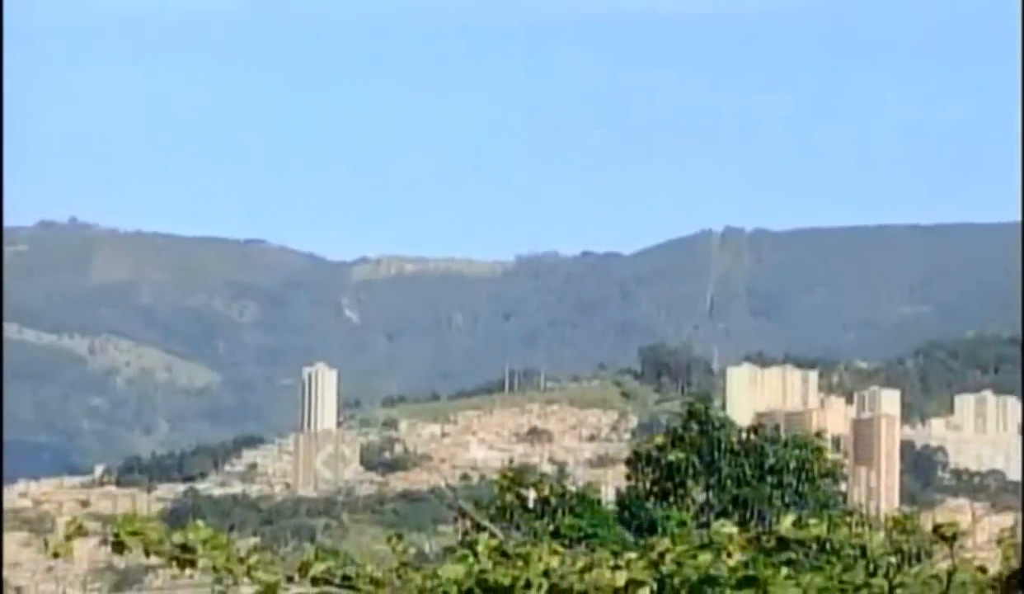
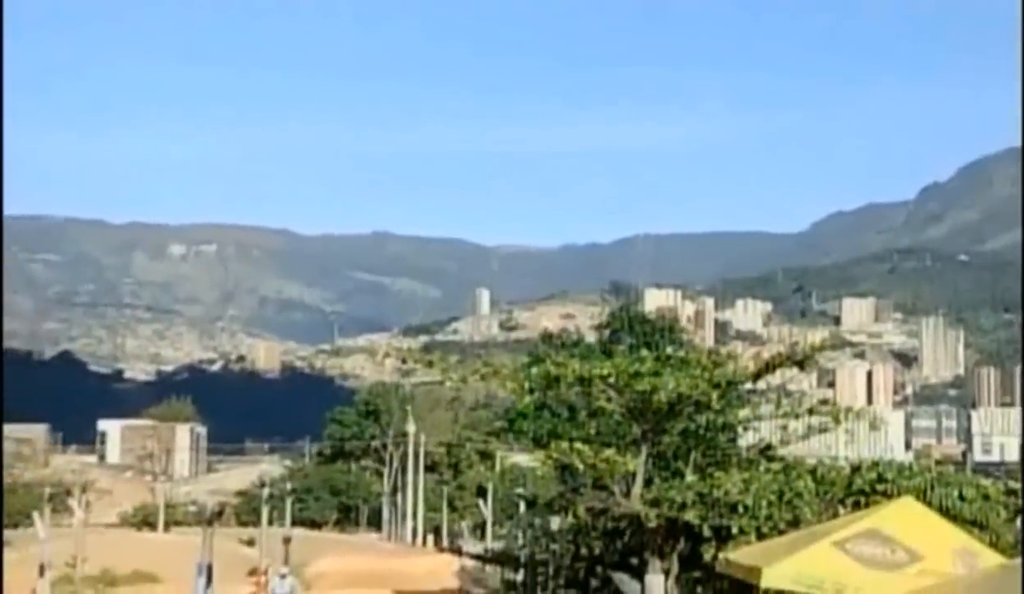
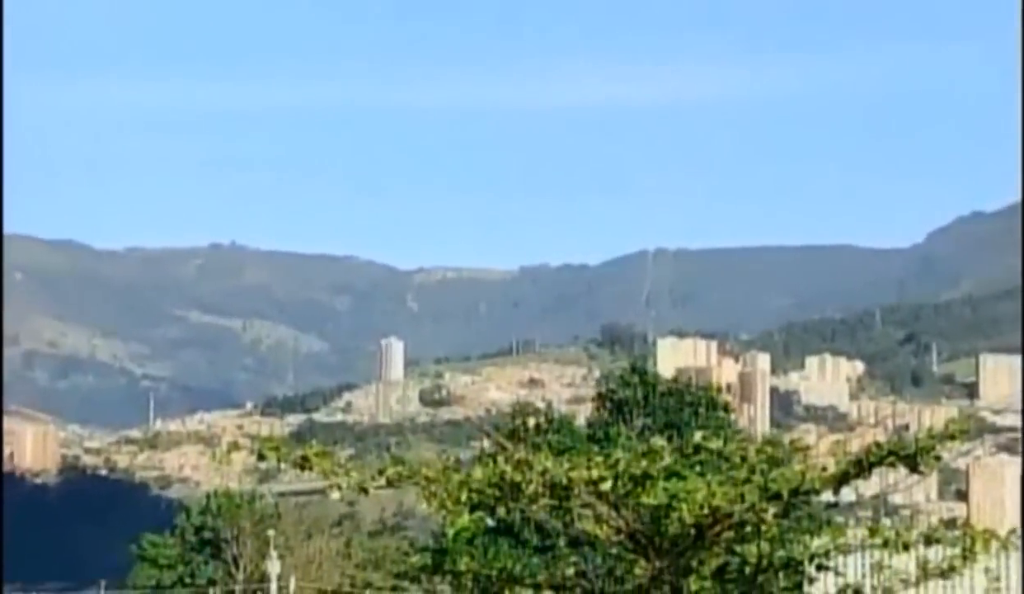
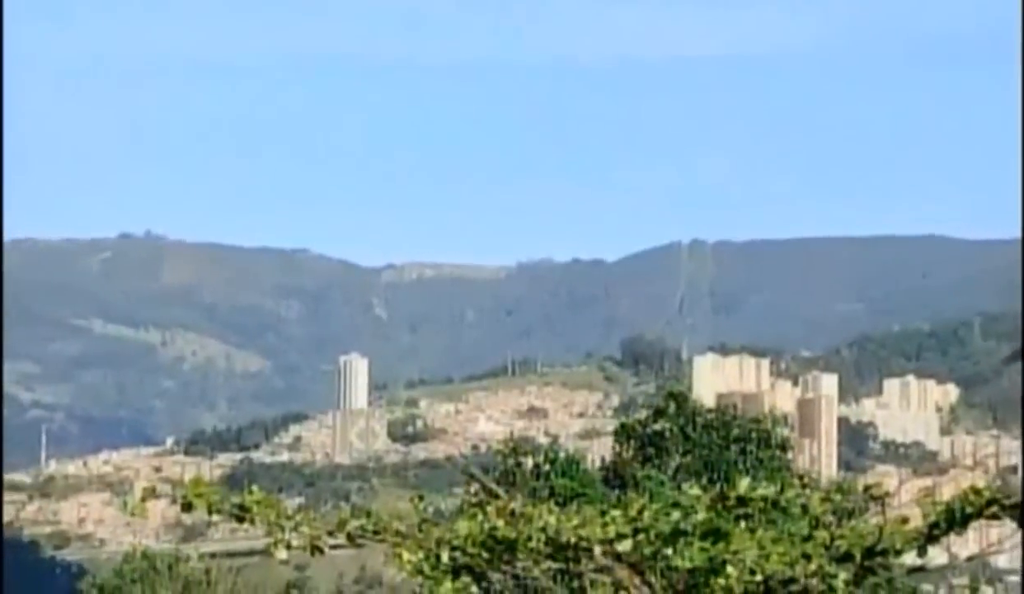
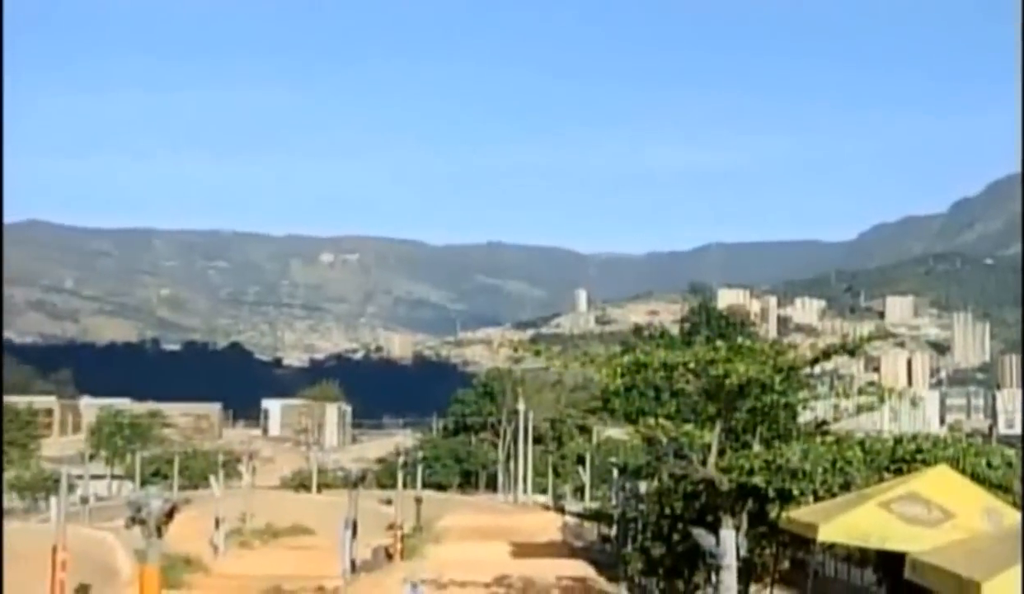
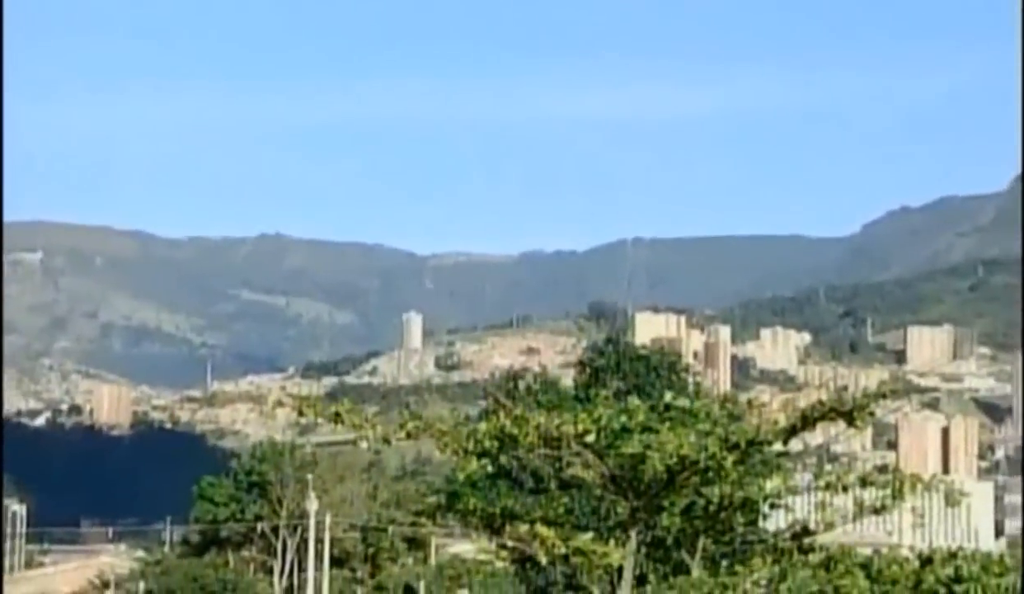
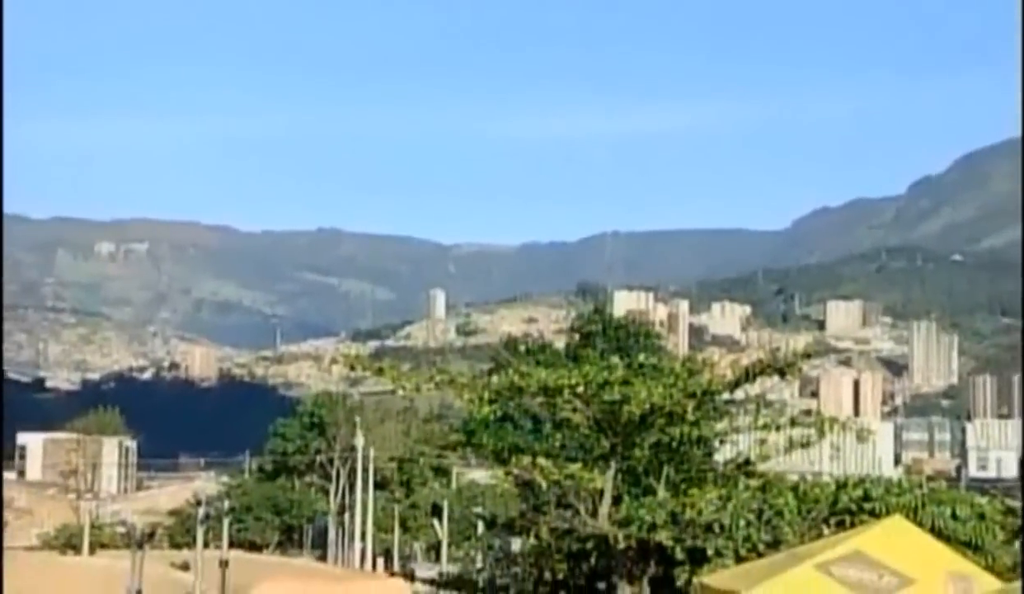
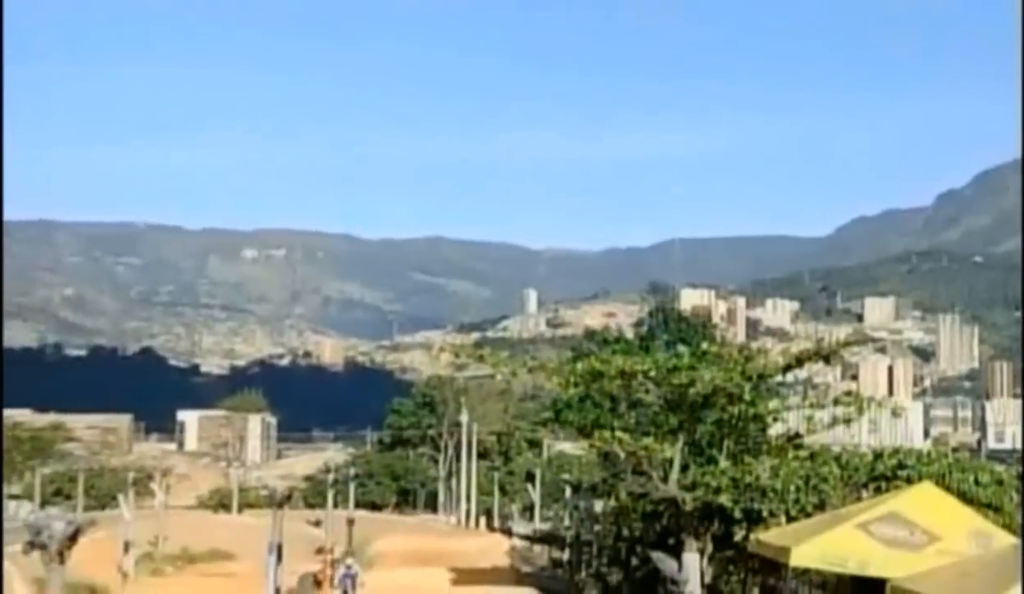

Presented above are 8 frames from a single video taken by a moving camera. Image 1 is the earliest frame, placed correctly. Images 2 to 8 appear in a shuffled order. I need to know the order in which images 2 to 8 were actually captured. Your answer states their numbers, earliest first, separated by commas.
4, 3, 6, 7, 2, 8, 5
